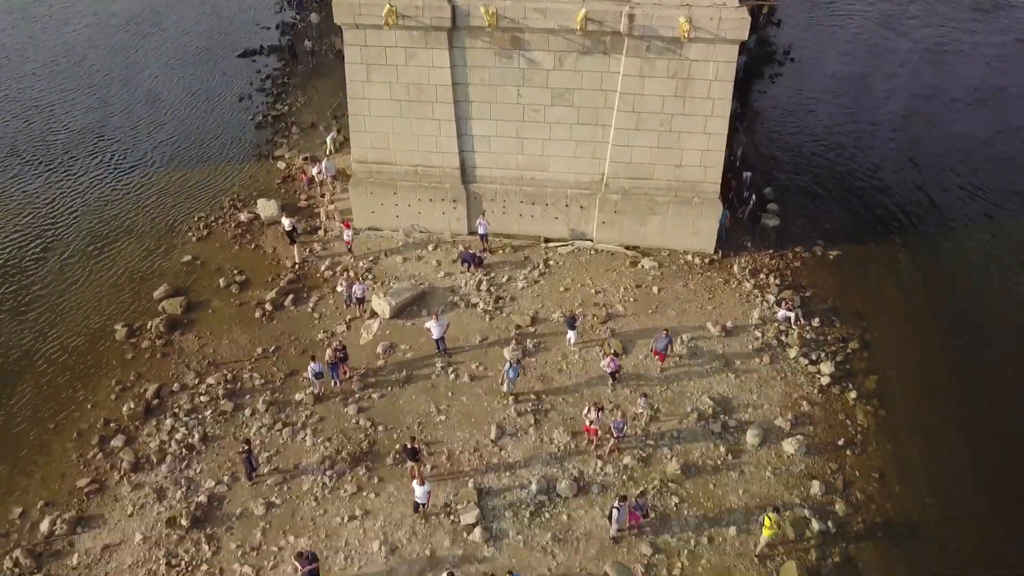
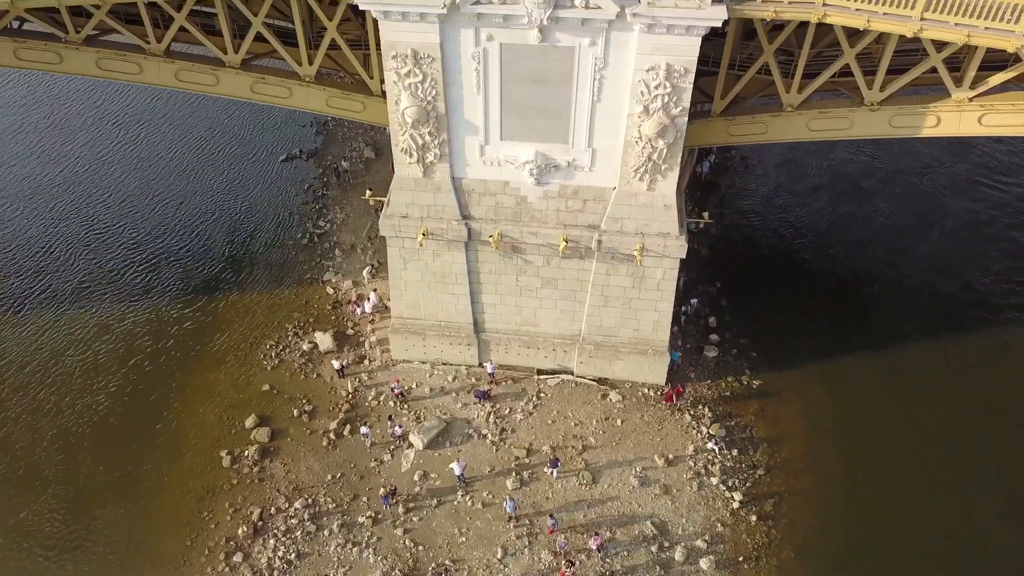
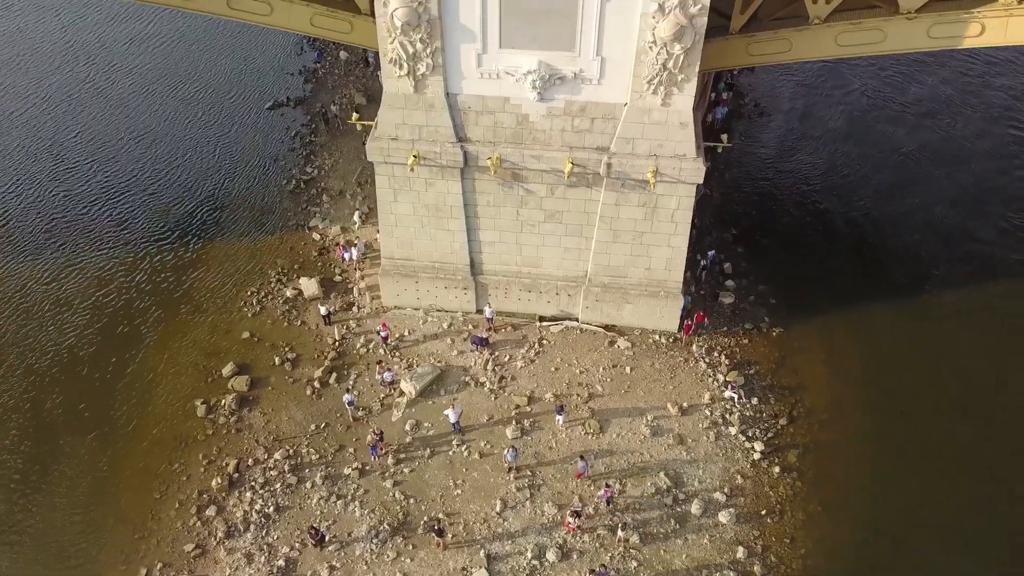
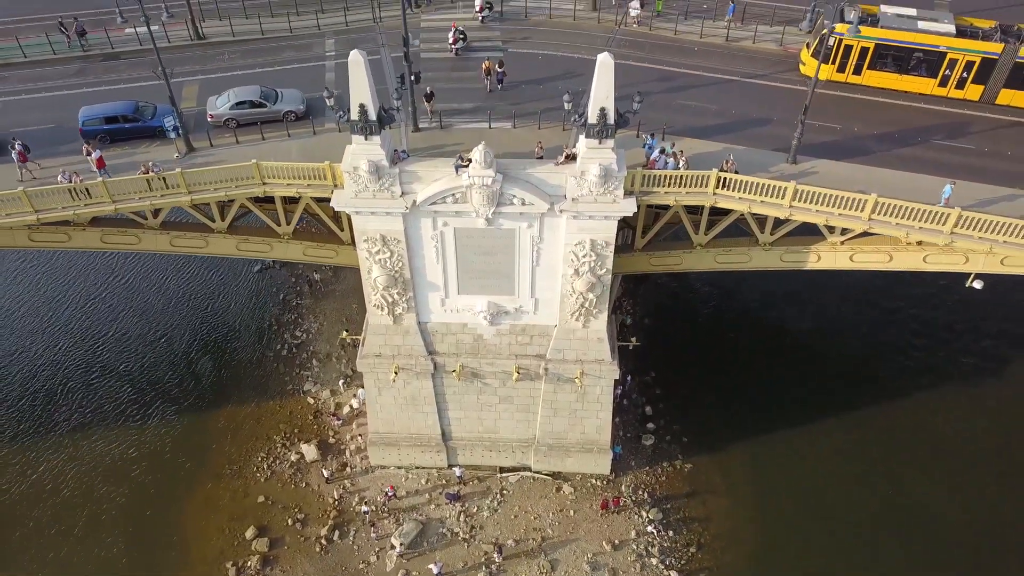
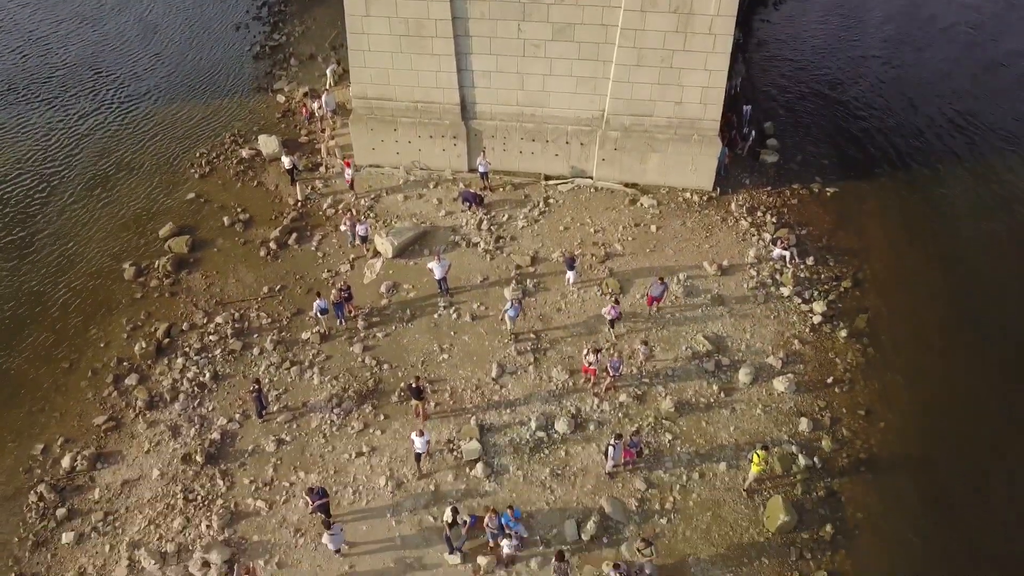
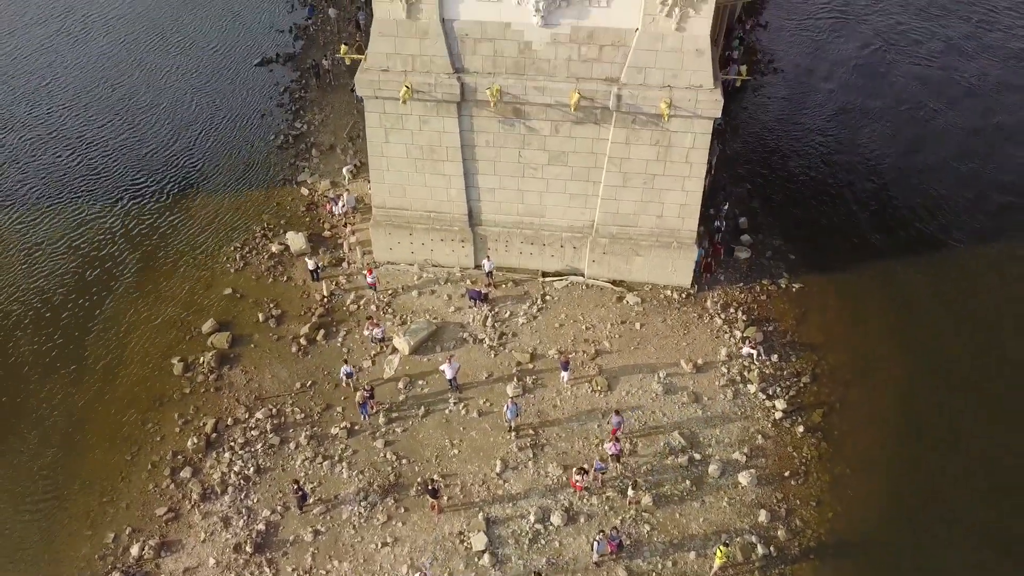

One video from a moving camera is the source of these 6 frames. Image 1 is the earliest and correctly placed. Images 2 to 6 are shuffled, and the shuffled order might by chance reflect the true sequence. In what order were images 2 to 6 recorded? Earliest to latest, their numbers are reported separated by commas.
5, 6, 3, 2, 4
